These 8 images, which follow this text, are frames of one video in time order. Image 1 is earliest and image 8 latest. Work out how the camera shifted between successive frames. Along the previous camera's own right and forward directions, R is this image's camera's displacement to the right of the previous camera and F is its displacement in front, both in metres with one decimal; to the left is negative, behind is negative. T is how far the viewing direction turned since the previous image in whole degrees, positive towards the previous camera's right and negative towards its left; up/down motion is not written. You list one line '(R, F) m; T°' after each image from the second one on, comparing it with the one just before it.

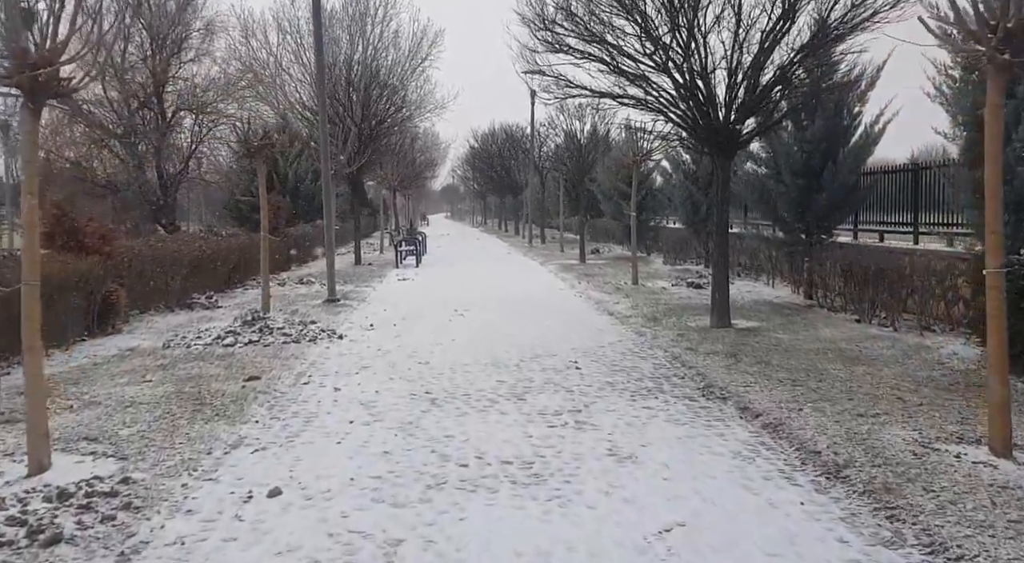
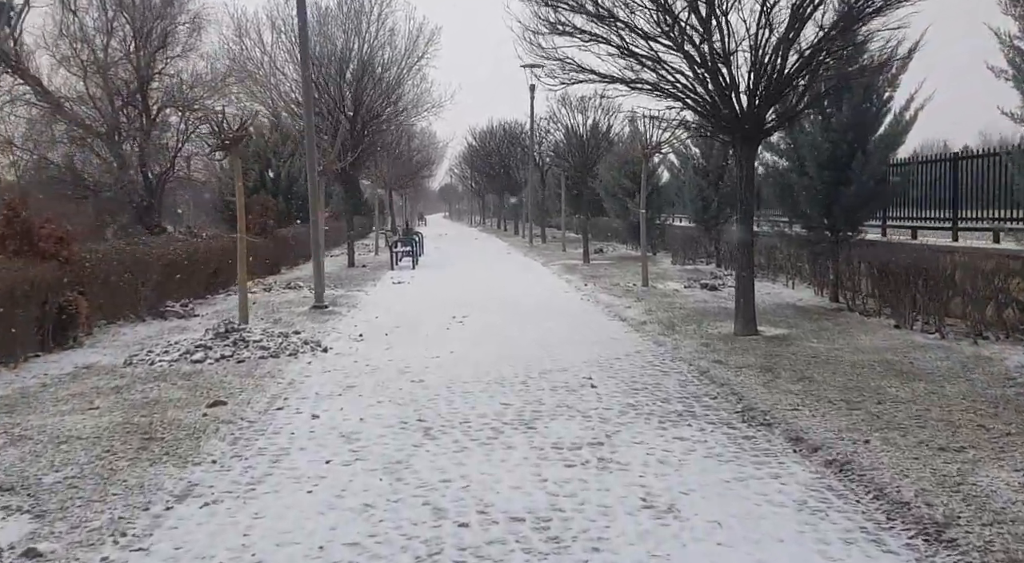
(-0.1, +1.1) m; 0°
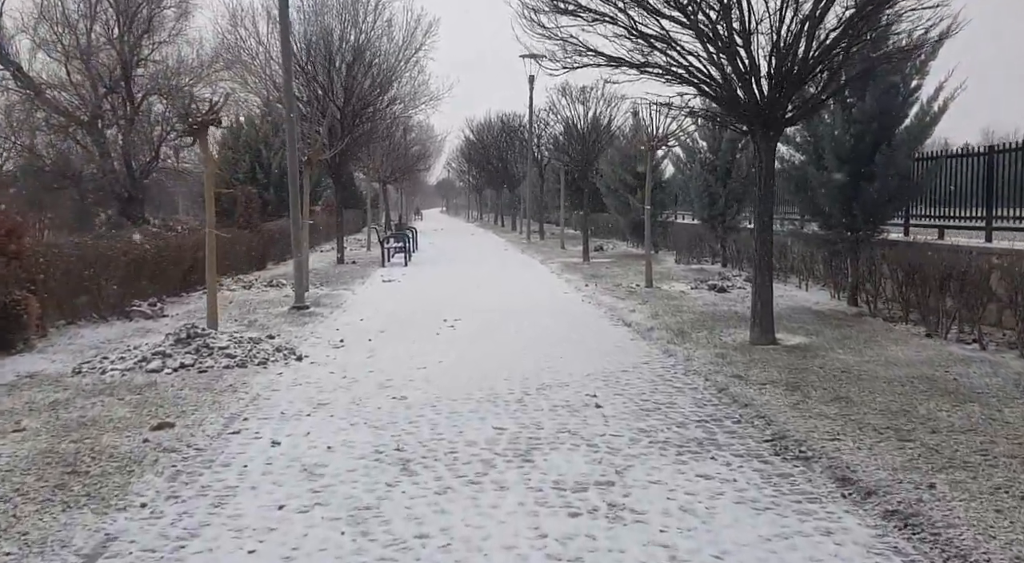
(0.0, +0.9) m; 0°
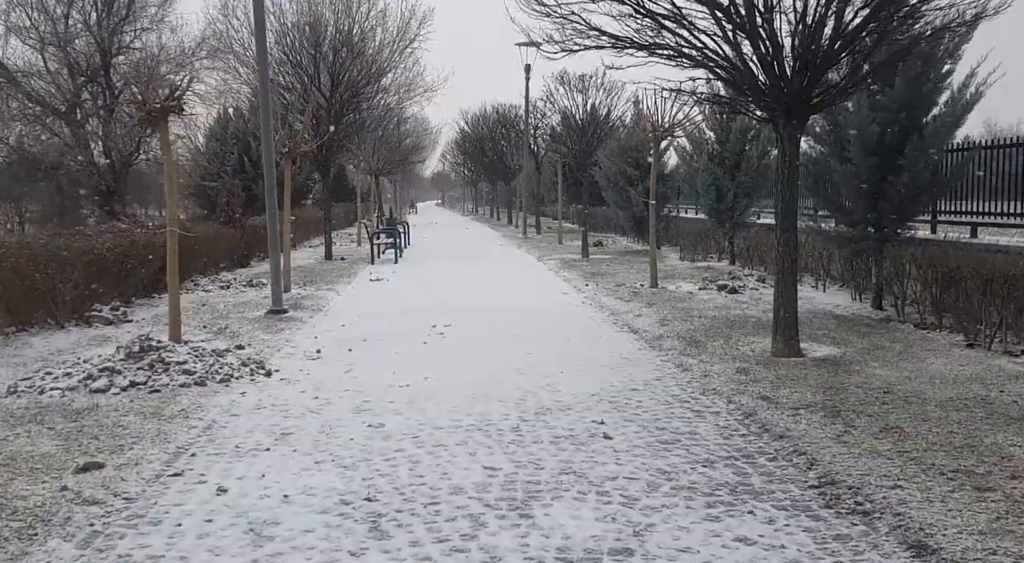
(0.0, +0.9) m; 0°
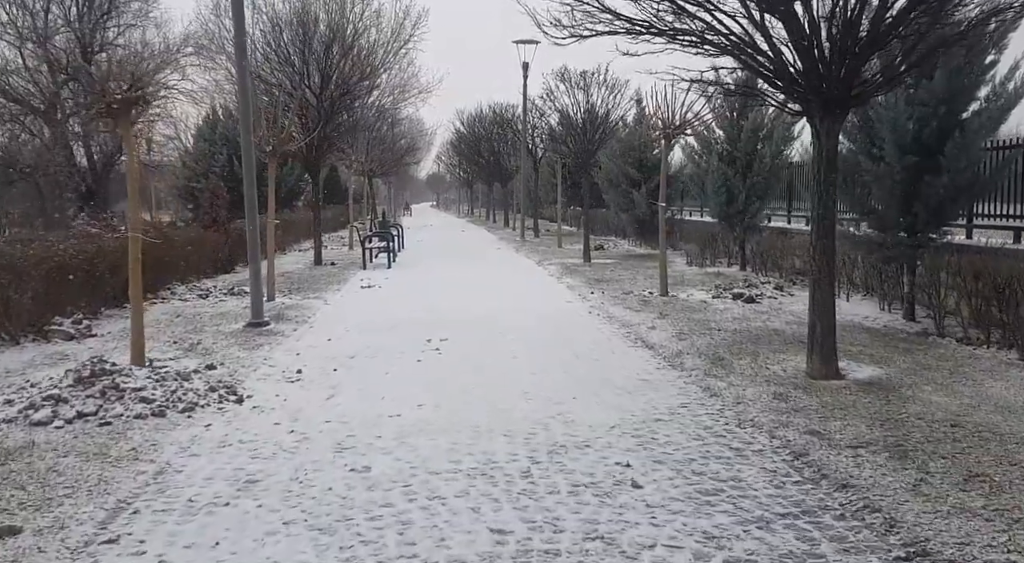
(-0.1, +0.9) m; 0°
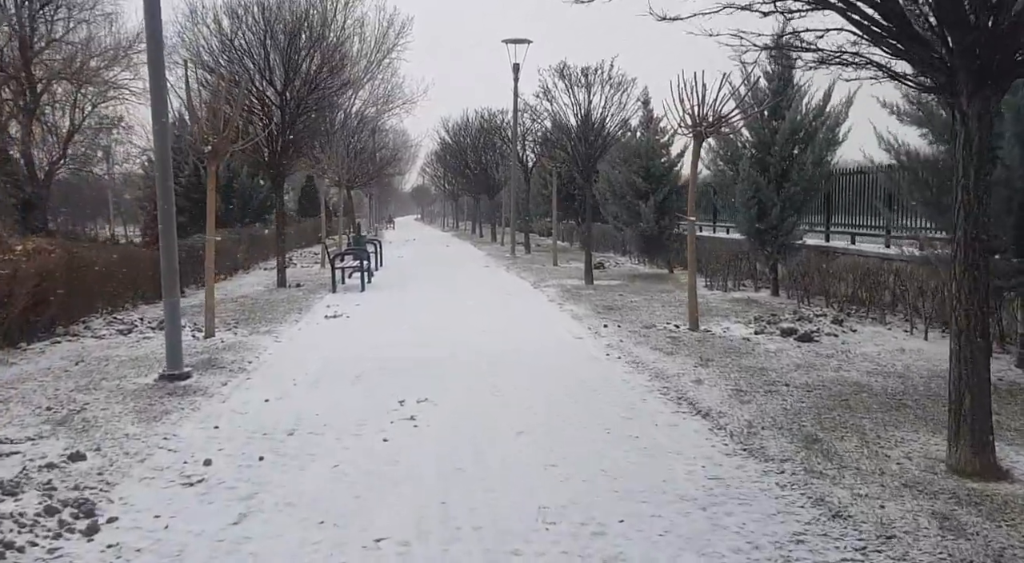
(-0.1, +2.4) m; +1°
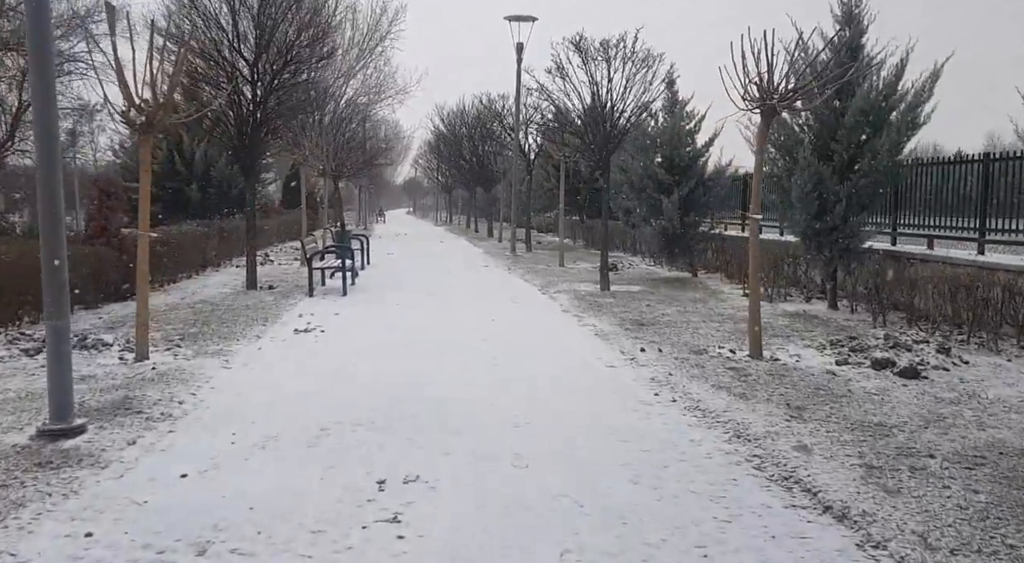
(-0.2, +2.3) m; +1°
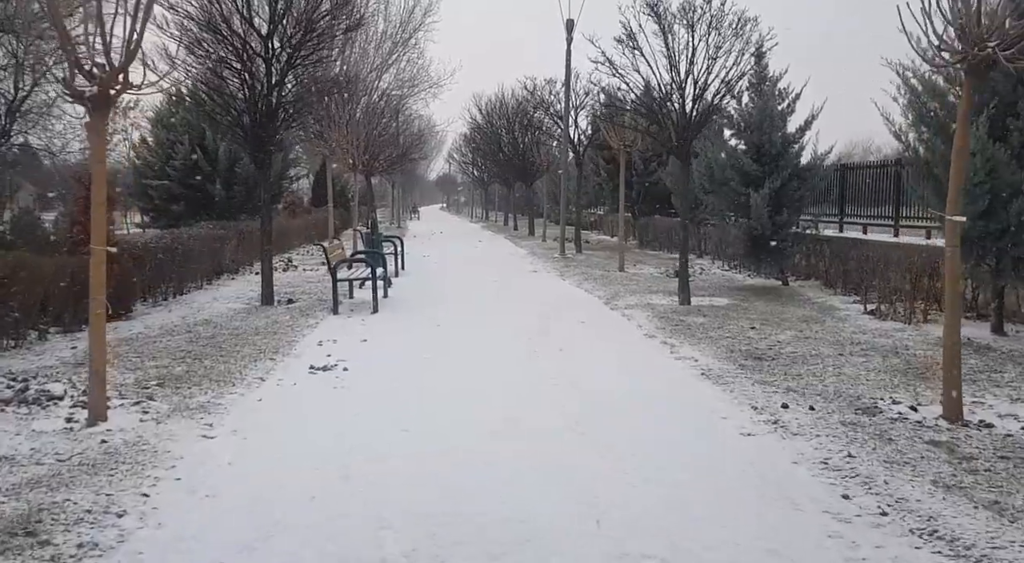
(-0.4, +2.4) m; -2°
